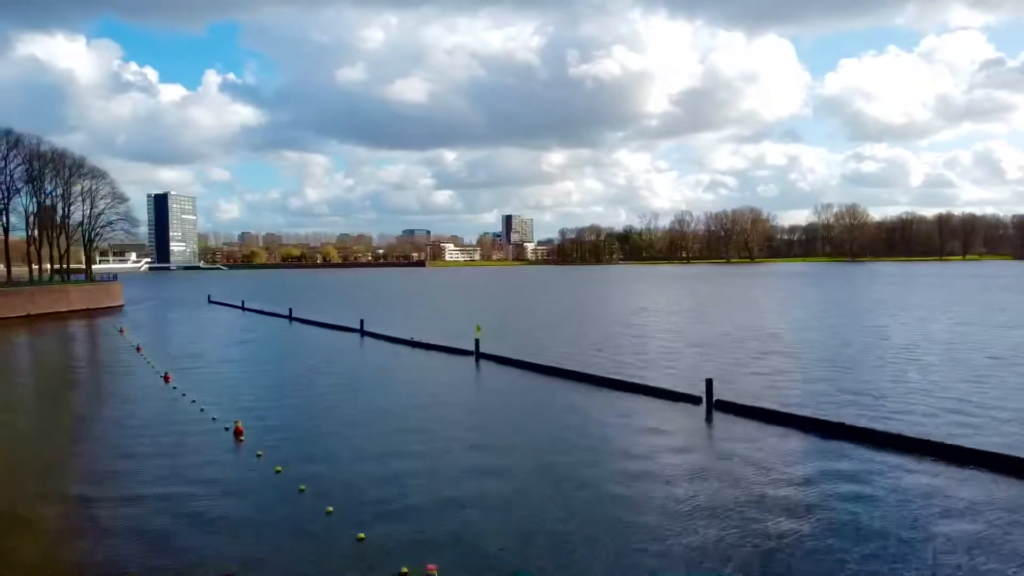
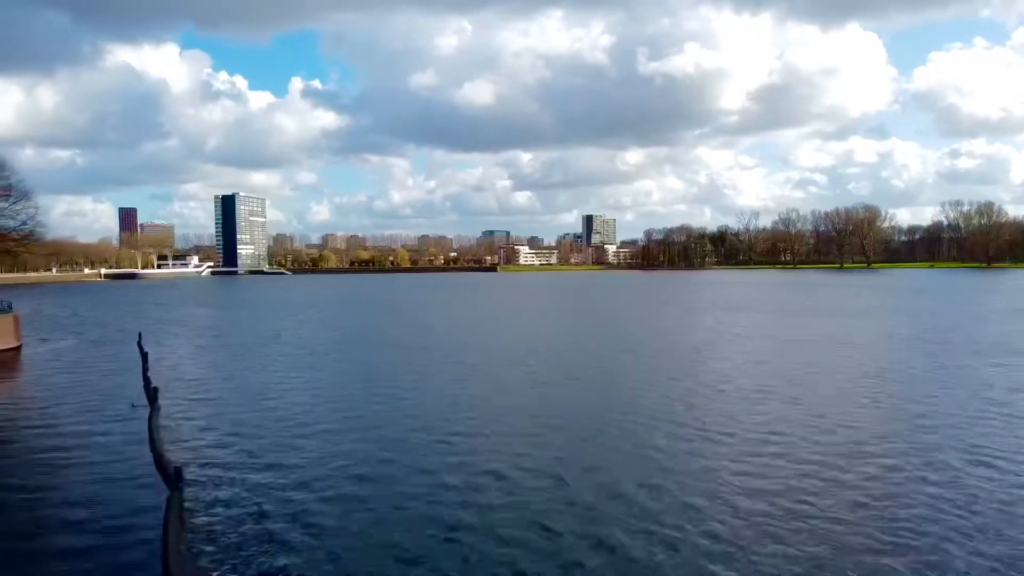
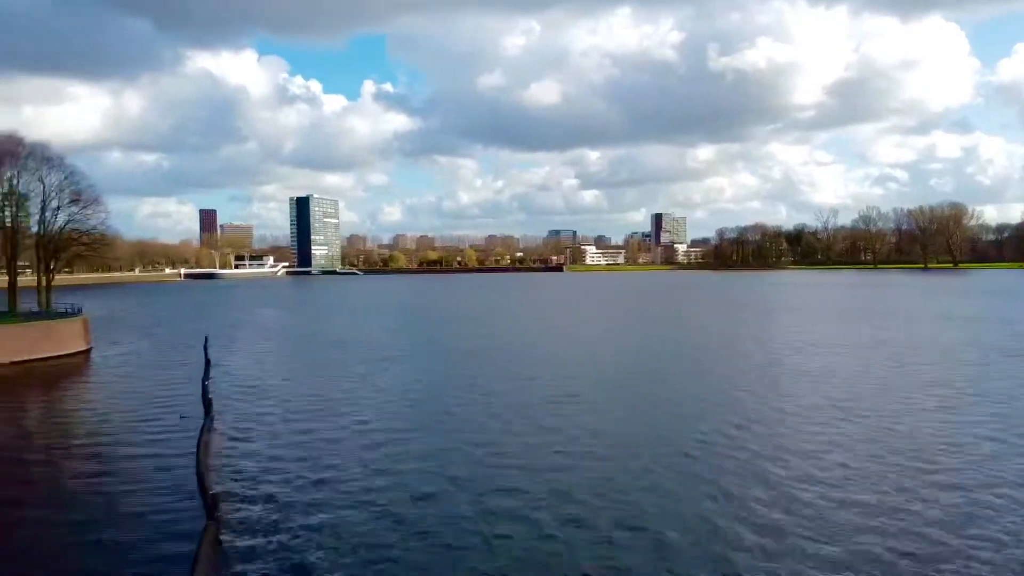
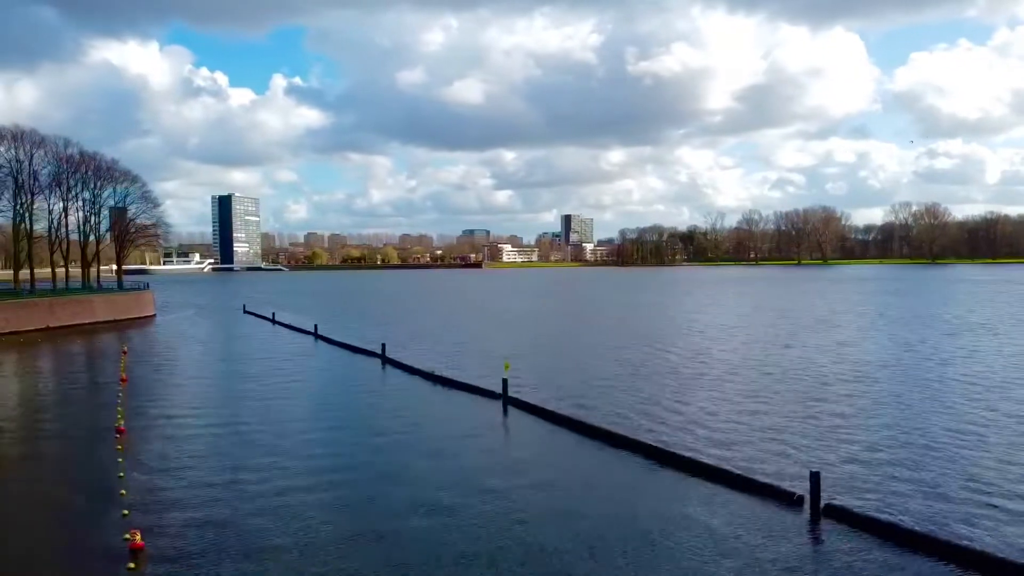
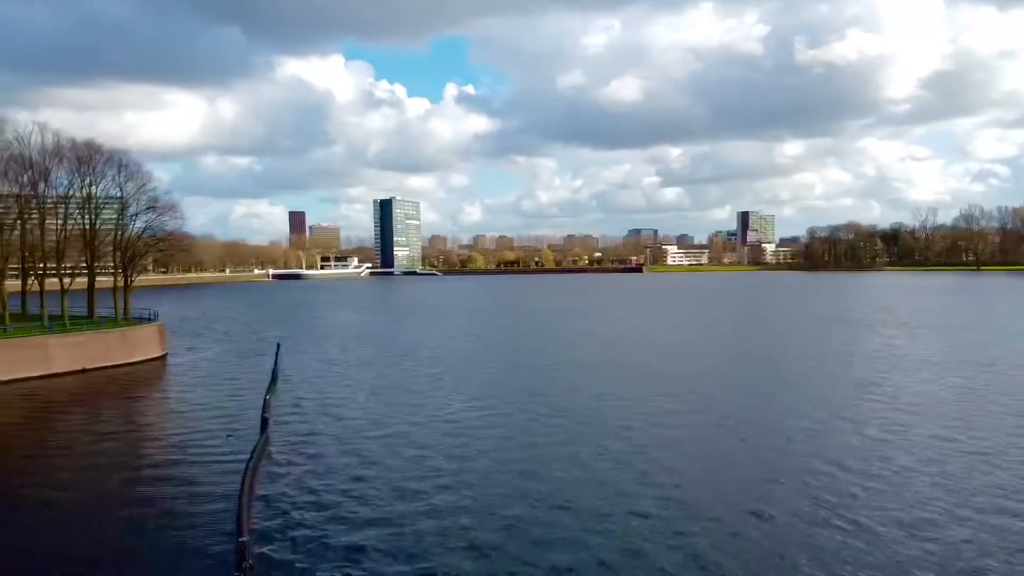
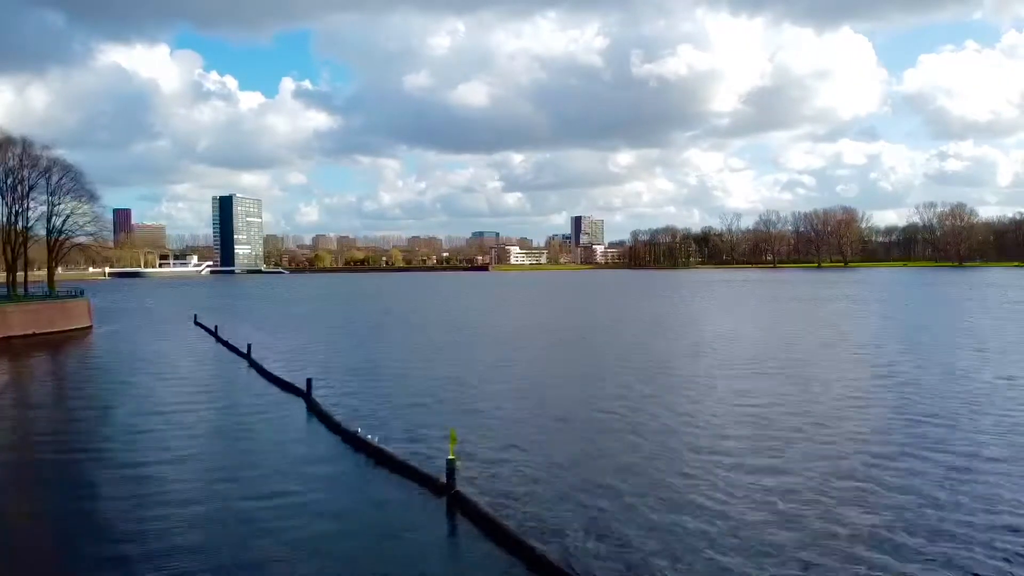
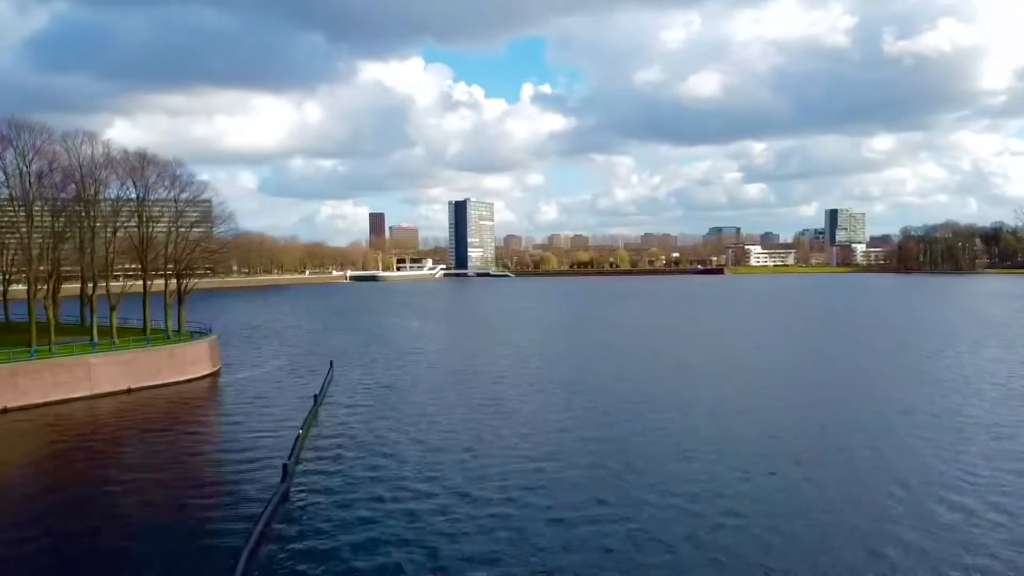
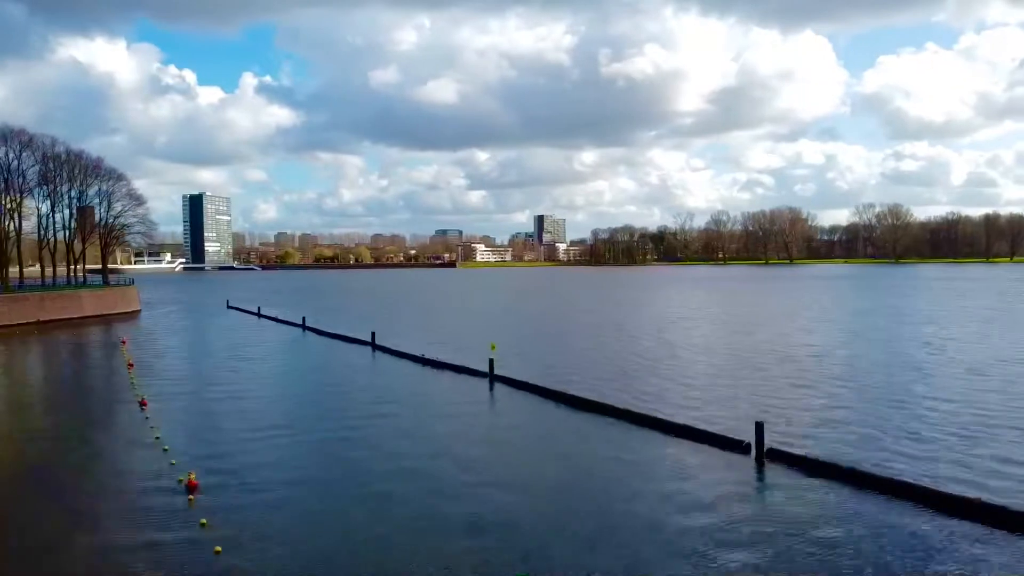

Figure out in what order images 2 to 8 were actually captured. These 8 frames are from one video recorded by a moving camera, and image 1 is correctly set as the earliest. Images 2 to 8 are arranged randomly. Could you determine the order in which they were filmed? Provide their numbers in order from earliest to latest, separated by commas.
8, 4, 6, 2, 3, 5, 7
